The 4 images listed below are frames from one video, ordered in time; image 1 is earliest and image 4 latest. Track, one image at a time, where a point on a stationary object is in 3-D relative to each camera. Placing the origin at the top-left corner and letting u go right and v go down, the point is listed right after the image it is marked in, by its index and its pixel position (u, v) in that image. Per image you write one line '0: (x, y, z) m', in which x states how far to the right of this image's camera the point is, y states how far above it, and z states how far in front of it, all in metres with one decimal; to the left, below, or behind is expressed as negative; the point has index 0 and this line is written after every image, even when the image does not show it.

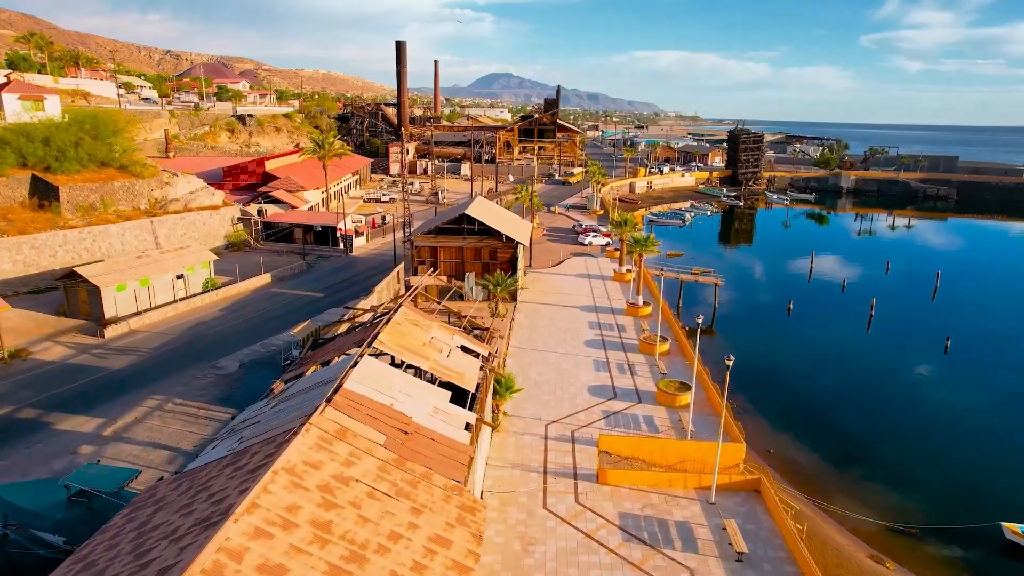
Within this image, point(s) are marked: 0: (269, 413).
0: (-5.9, -3.0, +15.7) m
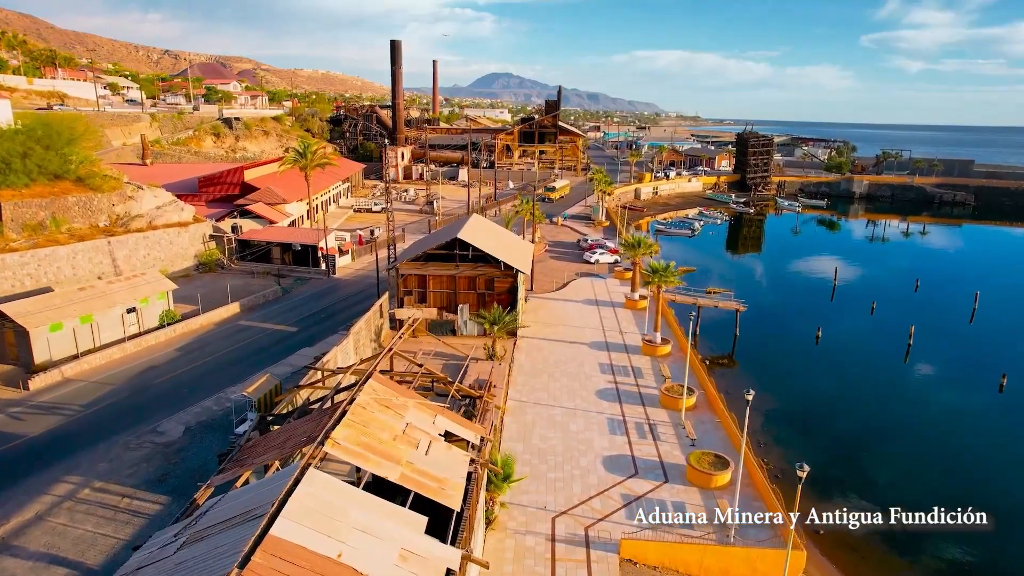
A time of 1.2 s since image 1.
0: (-5.9, -4.7, +11.2) m
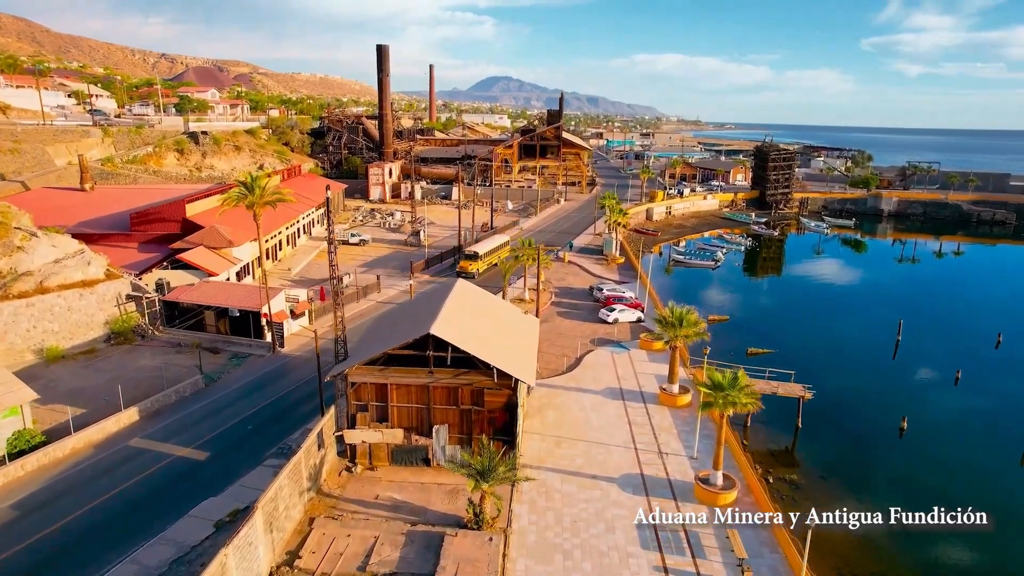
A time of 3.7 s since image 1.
0: (-6.0, -8.6, +1.5) m
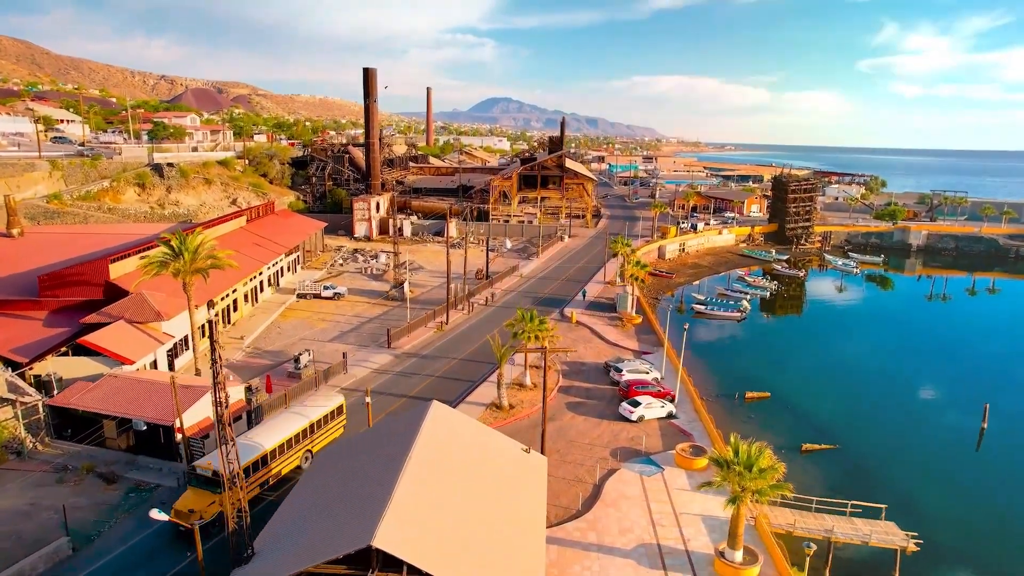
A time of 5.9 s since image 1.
0: (-6.1, -11.8, -7.3) m
